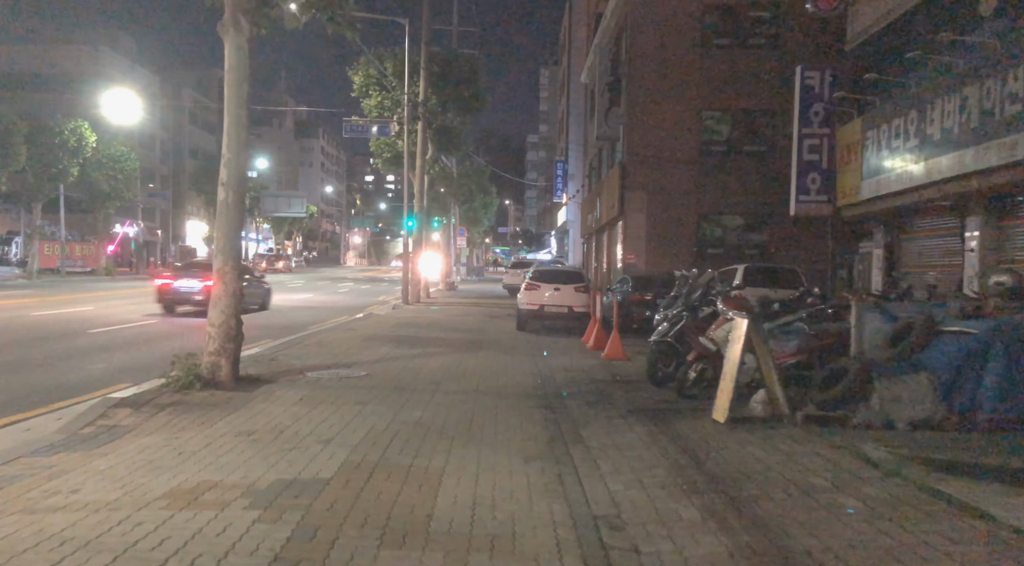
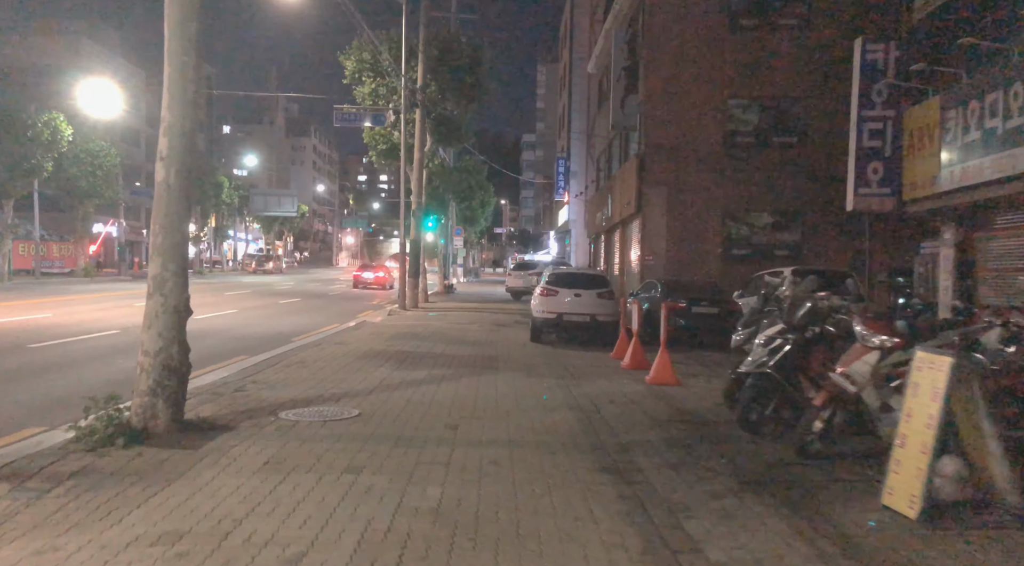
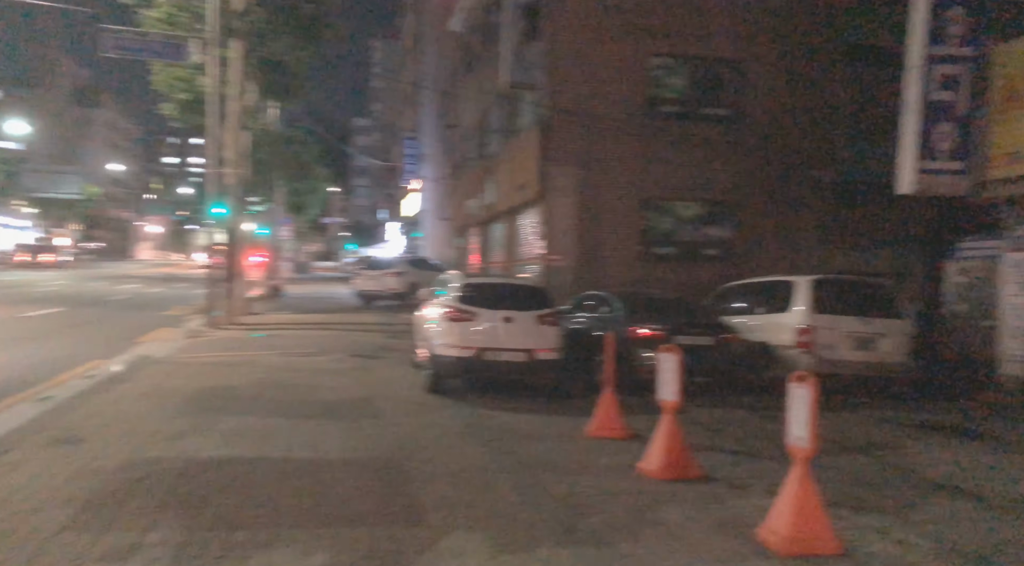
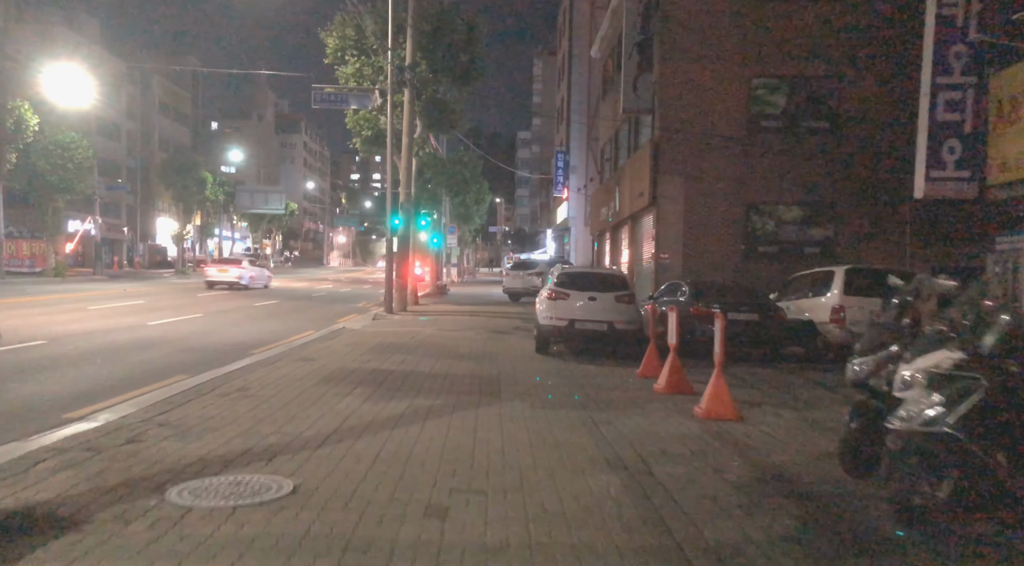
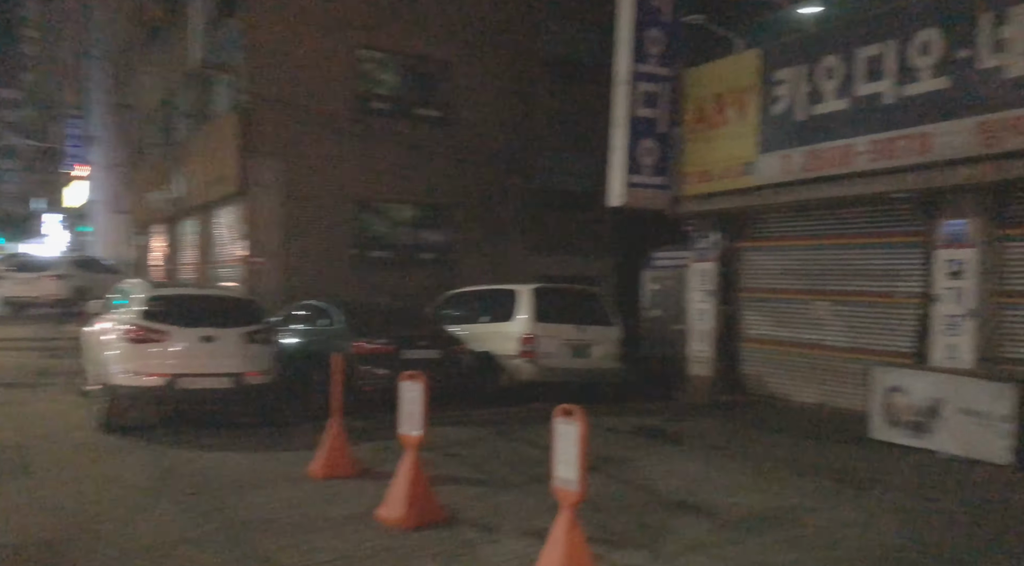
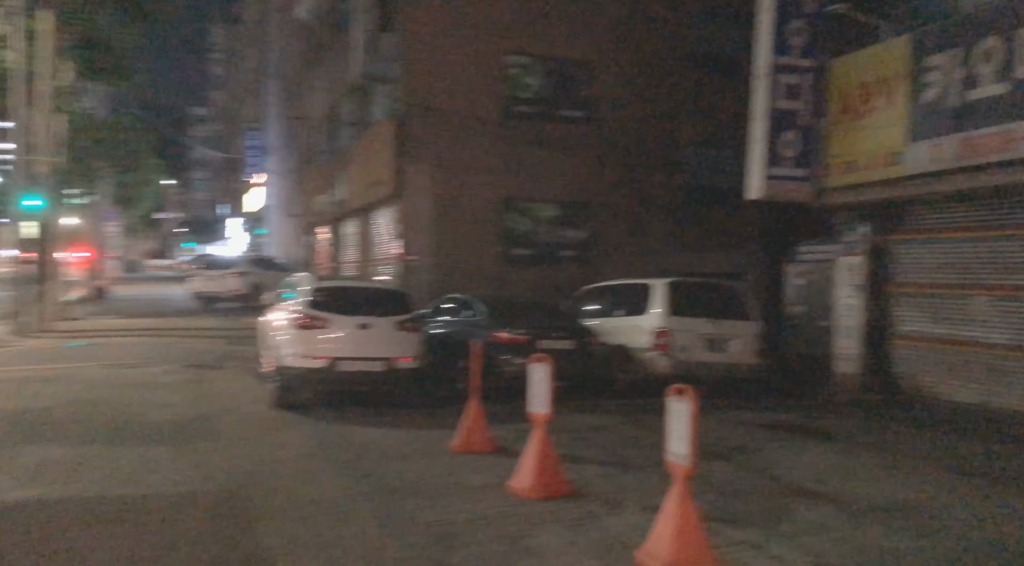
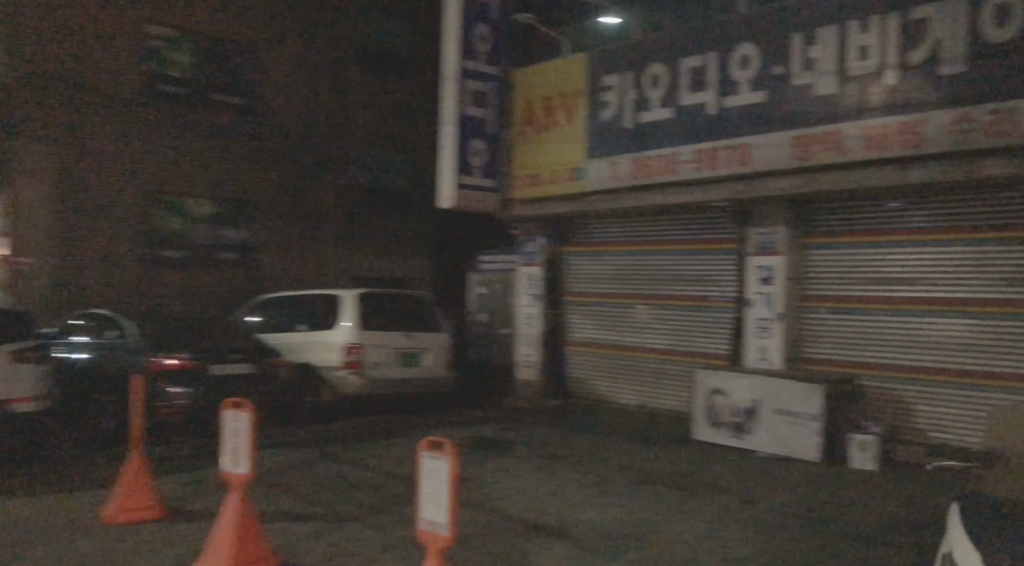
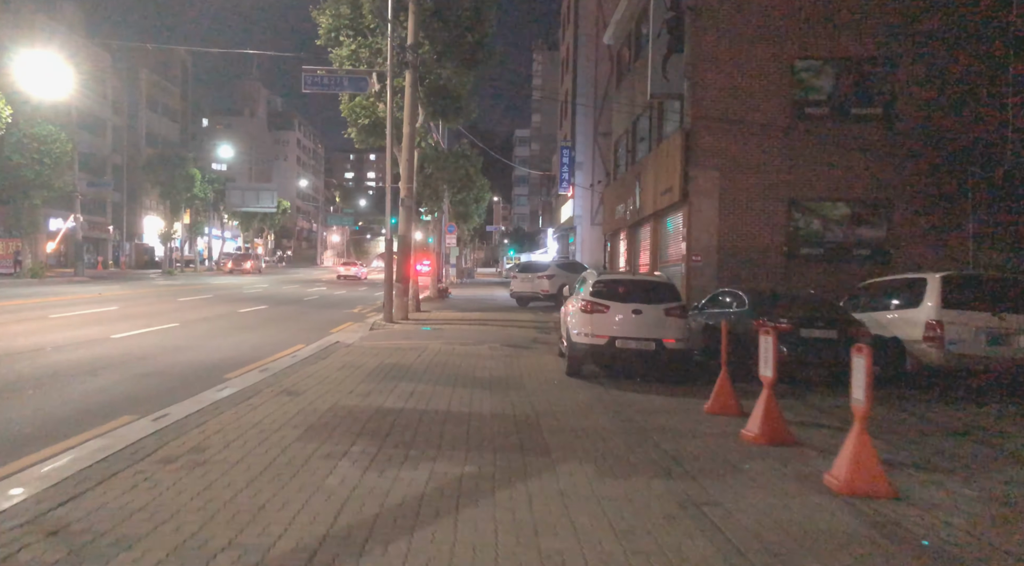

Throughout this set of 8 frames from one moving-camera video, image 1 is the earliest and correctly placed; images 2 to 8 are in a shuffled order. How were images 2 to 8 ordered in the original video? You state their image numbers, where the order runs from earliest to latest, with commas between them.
2, 4, 8, 3, 6, 5, 7
